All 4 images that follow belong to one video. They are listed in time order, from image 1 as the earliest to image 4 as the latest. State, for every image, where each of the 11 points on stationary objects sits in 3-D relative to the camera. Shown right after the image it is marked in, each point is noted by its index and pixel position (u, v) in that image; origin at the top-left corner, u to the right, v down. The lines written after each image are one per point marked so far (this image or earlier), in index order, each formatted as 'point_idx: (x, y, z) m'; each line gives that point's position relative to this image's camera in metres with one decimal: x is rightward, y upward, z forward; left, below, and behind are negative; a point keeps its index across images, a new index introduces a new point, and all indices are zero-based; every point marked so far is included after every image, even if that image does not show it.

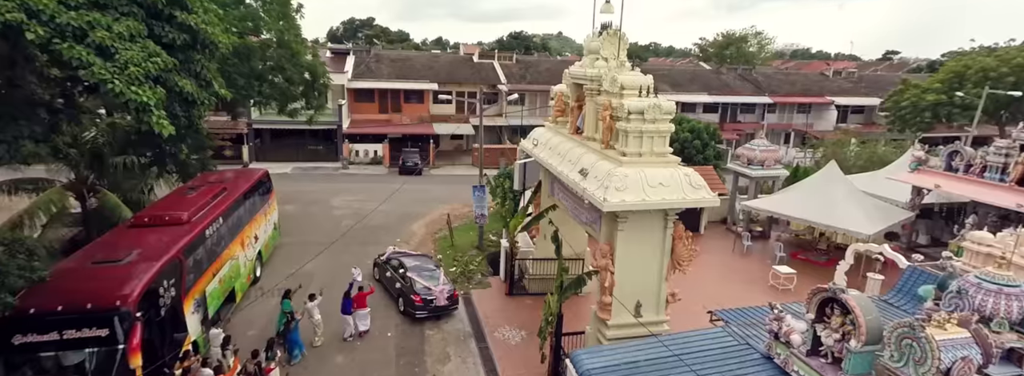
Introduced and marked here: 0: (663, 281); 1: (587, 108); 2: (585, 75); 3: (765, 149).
0: (+2.7, -1.7, +9.3) m
1: (+1.5, +1.6, +10.4) m
2: (+1.5, +2.2, +10.3) m
3: (+9.3, +1.5, +19.0) m
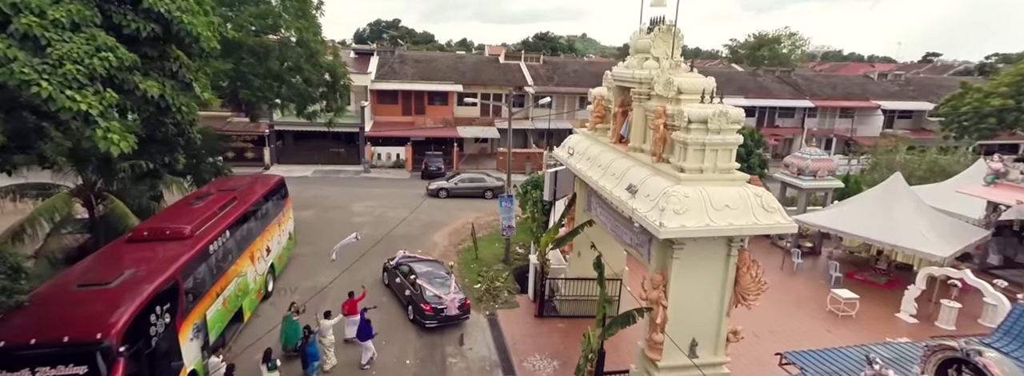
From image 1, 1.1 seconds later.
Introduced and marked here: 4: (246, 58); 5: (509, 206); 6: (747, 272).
0: (+3.3, -2.0, +8.0) m
1: (+2.2, +1.3, +9.2) m
2: (+2.1, +1.9, +9.0) m
3: (+10.3, +1.0, +17.4) m
4: (-7.7, +3.7, +14.8) m
5: (-0.1, -0.5, +15.1) m
6: (+3.5, -1.3, +7.7) m
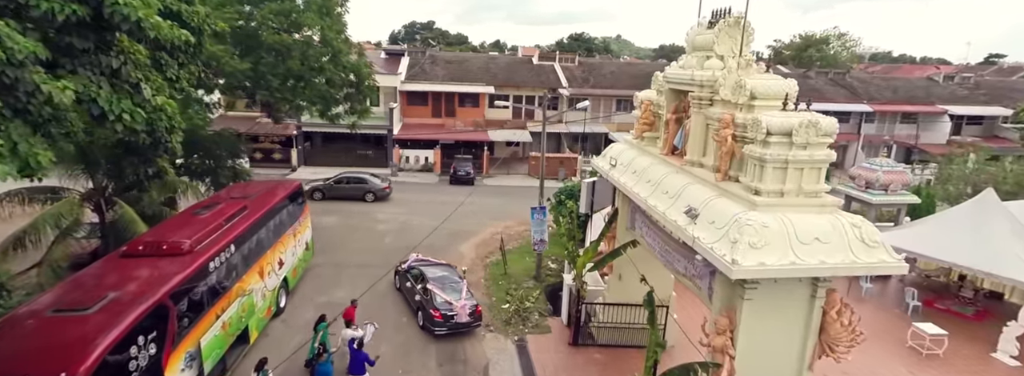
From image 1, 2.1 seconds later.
0: (+3.7, -2.3, +6.5) m
1: (+2.7, +1.0, +7.8) m
2: (+2.7, +1.6, +7.7) m
3: (+11.4, +0.6, +15.5) m
4: (-6.7, +3.6, +14.0) m
5: (+0.8, -0.8, +13.9) m
6: (+4.0, -1.6, +6.3) m
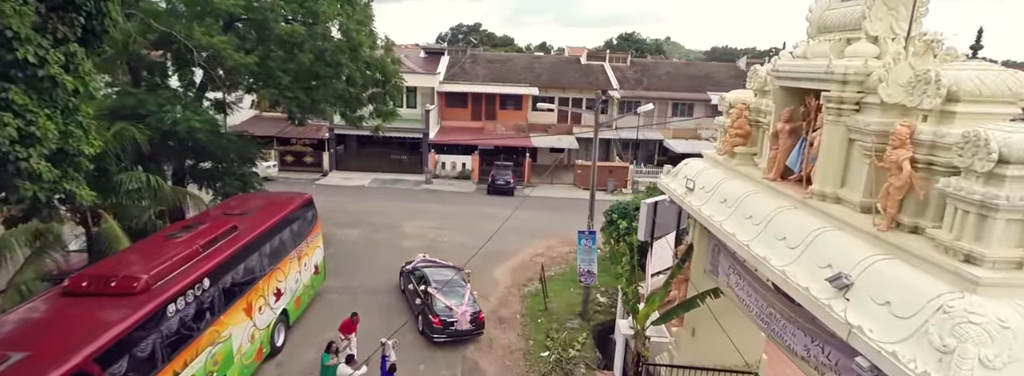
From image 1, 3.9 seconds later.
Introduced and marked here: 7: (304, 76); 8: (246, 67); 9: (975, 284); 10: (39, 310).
0: (+4.0, -2.8, +4.0) m
1: (+3.2, +0.5, +5.3) m
2: (+3.2, +1.2, +5.2) m
3: (+12.5, -0.1, +12.3) m
4: (-5.6, +3.3, +12.3) m
5: (+1.8, -1.3, +11.5) m
6: (+4.3, -2.1, +3.7) m
7: (-5.1, +2.8, +12.8) m
8: (-5.9, +2.7, +11.5) m
9: (+3.1, -0.6, +3.5) m
10: (-5.8, -1.5, +6.4) m
